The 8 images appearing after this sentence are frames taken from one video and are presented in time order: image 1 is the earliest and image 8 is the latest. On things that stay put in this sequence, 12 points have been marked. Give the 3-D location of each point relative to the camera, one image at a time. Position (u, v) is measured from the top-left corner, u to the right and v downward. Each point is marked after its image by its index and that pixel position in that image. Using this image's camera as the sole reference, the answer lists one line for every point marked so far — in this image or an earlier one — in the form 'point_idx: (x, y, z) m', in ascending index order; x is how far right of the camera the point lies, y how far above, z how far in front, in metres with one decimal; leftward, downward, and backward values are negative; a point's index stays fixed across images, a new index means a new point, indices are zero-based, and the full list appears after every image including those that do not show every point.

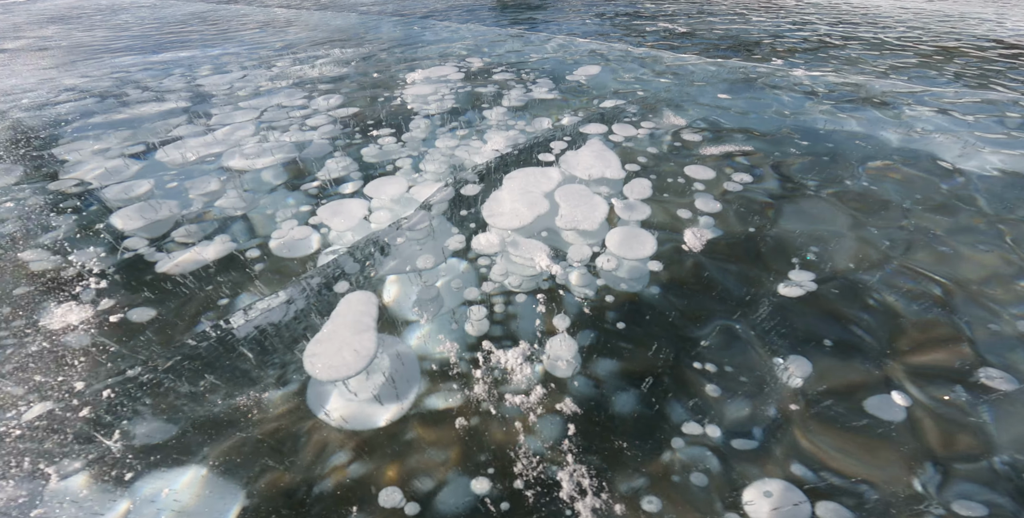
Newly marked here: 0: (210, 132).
0: (-2.8, +1.2, +4.1) m
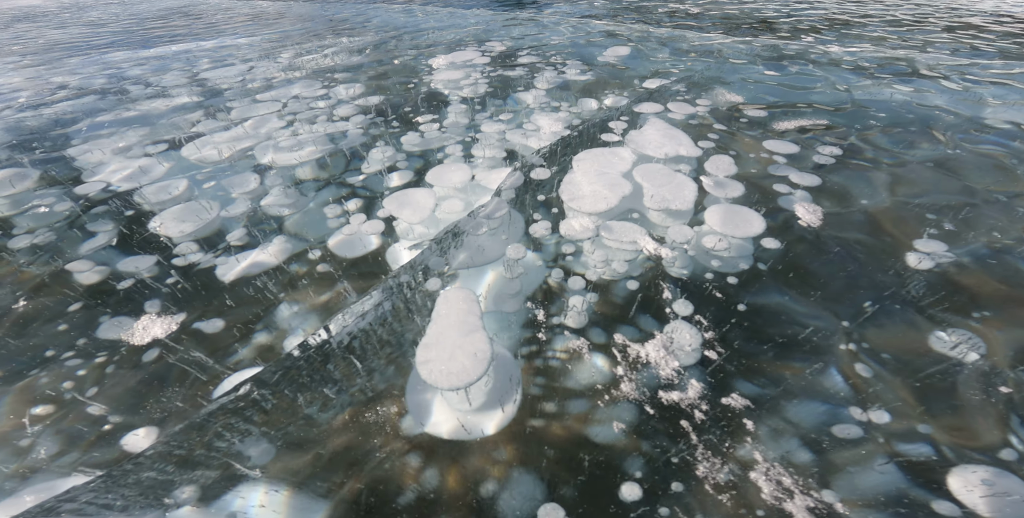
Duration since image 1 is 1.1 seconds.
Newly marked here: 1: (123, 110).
0: (-2.5, +1.2, +3.9) m
1: (-3.8, +1.4, +4.2) m
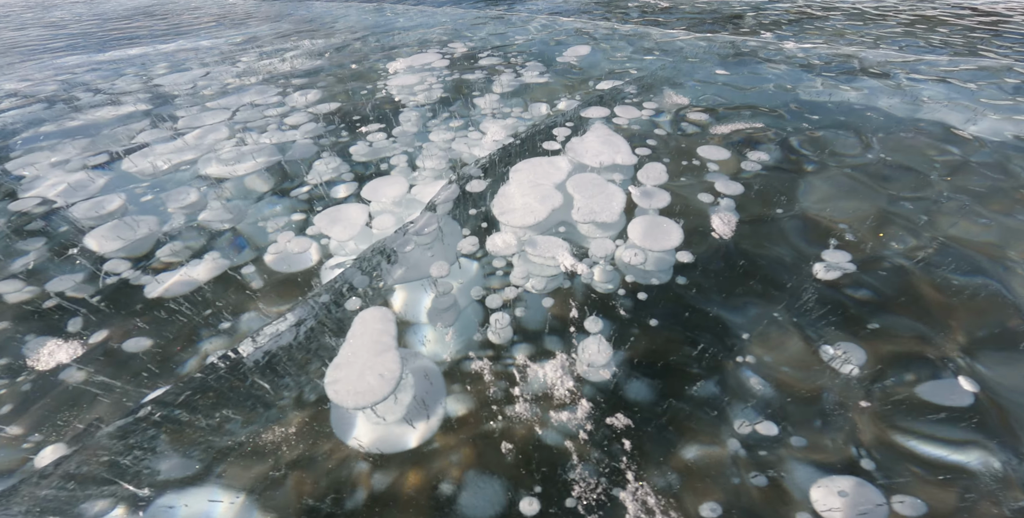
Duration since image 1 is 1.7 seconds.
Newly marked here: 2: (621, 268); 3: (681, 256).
0: (-2.9, +1.1, +3.9) m
1: (-4.2, +1.3, +4.2) m
2: (+0.5, 0.0, +1.9) m
3: (+0.8, 0.0, +1.9) m
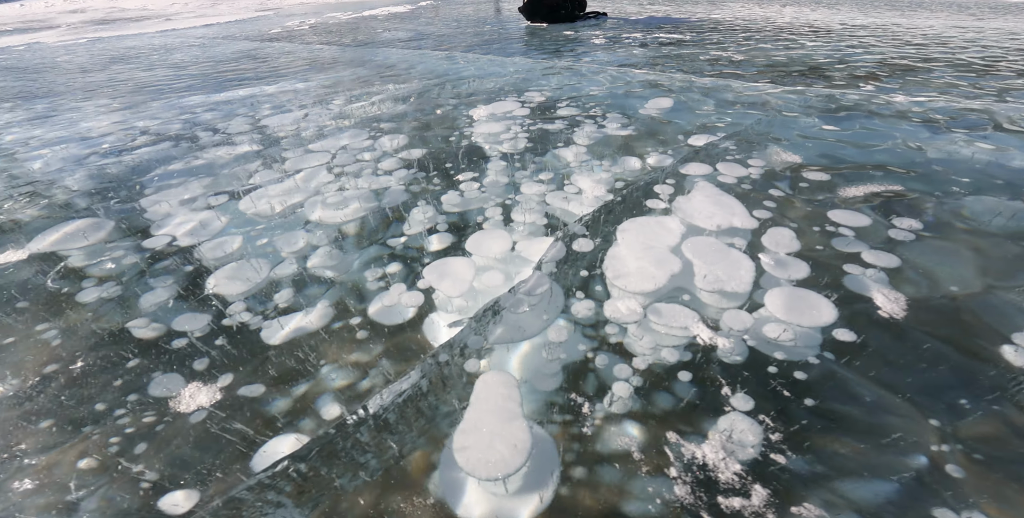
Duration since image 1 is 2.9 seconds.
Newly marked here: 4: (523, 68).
0: (-2.1, +0.8, +4.1) m
1: (-3.3, +1.1, +4.5) m
2: (+1.0, -0.4, +1.7) m
3: (+1.3, -0.3, +1.7) m
4: (+0.2, +3.4, +7.8) m
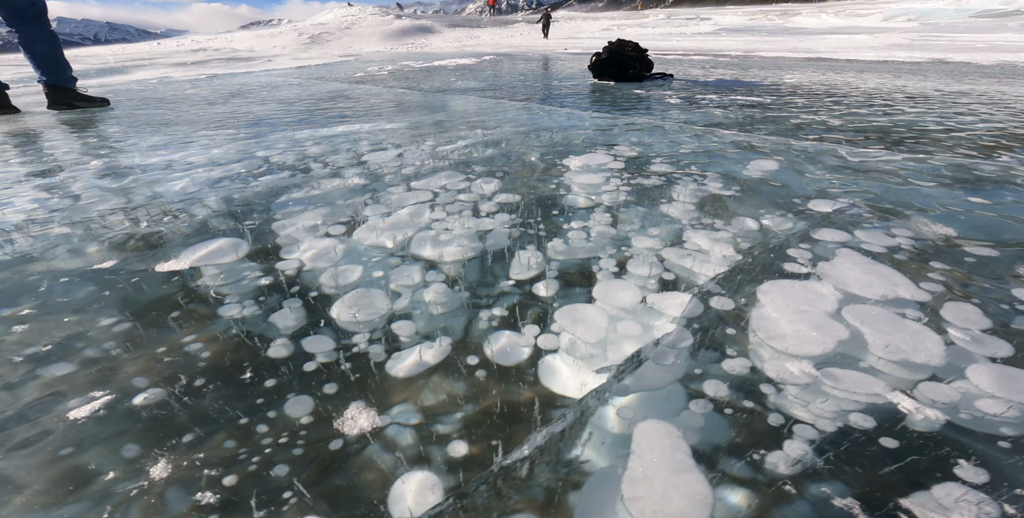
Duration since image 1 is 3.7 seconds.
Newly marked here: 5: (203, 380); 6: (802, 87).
0: (-1.2, +0.5, +4.3) m
1: (-2.3, +0.8, +4.9) m
2: (+1.6, -0.7, +1.6) m
3: (+1.9, -0.6, +1.5) m
4: (+1.7, +2.5, +7.9) m
5: (-1.7, -0.7, +2.4) m
6: (+7.9, +4.7, +11.7) m
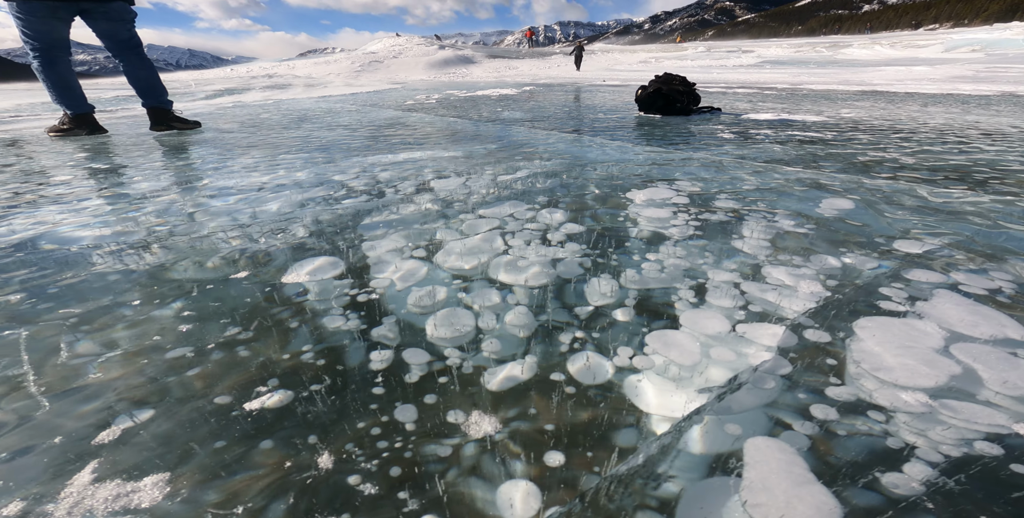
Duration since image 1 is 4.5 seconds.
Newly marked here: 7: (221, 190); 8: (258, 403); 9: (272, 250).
0: (-0.5, +0.2, +4.6) m
1: (-1.5, +0.6, +5.3) m
2: (+2.1, -0.8, +1.6) m
3: (+2.3, -0.8, +1.5) m
4: (+2.8, +2.0, +8.1) m
5: (-1.2, -0.8, +2.7) m
6: (+9.4, +3.7, +11.5) m
7: (-4.4, +1.1, +6.5) m
8: (-1.5, -0.9, +2.6) m
9: (-2.5, +0.1, +4.4) m
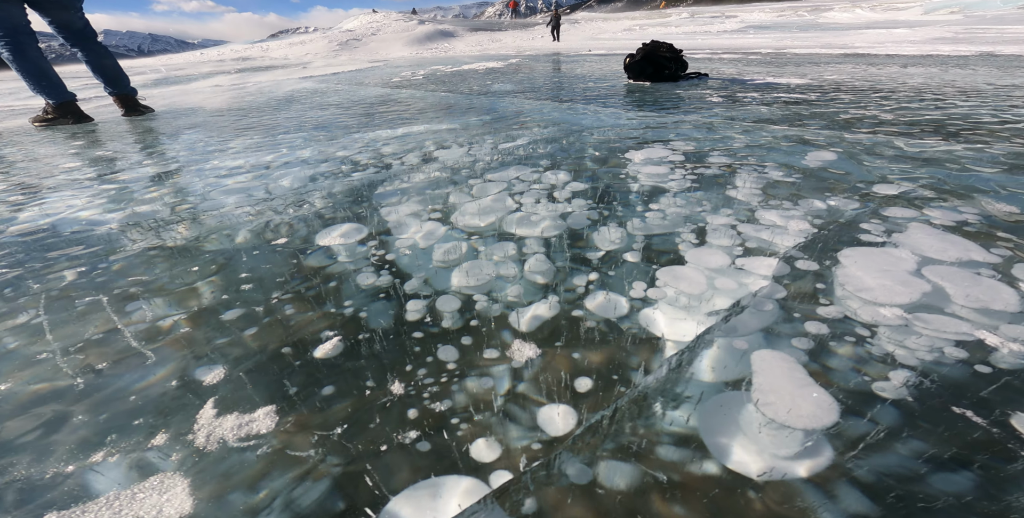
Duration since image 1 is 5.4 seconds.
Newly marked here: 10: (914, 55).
0: (-0.3, +0.7, +4.9) m
1: (-1.4, +1.0, +5.6) m
2: (+2.3, -0.4, +1.9) m
3: (+2.5, -0.4, +1.9) m
4: (+2.8, +2.7, +8.3) m
5: (-1.0, -0.5, +3.0) m
6: (+9.2, +4.9, +11.7) m
7: (-4.4, +1.4, +6.7) m
8: (-1.3, -0.6, +2.9) m
9: (-2.3, +0.4, +4.6) m
10: (+15.8, +8.1, +16.9) m
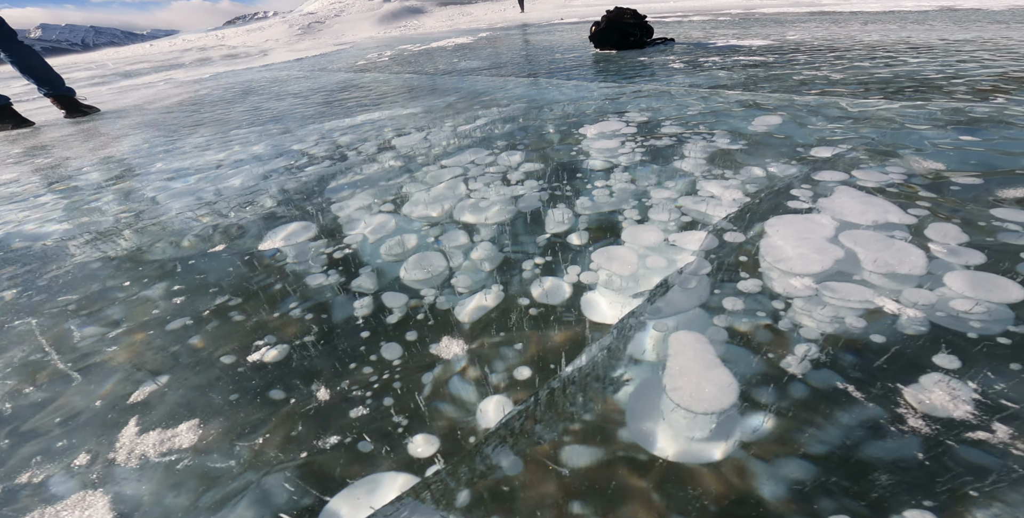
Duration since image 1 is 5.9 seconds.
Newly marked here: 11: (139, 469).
0: (-0.9, +0.8, +4.8) m
1: (-2.0, +1.1, +5.5) m
2: (+1.9, -0.2, +2.0) m
3: (+2.2, -0.2, +2.0) m
4: (+2.0, +3.3, +8.3) m
5: (-1.4, -0.5, +3.0) m
6: (+8.1, +6.1, +11.7) m
7: (-5.0, +1.3, +6.5) m
8: (-1.7, -0.6, +2.9) m
9: (-2.8, +0.4, +4.5) m
10: (+14.4, +10.0, +16.8) m
11: (-1.9, -1.1, +2.2) m
